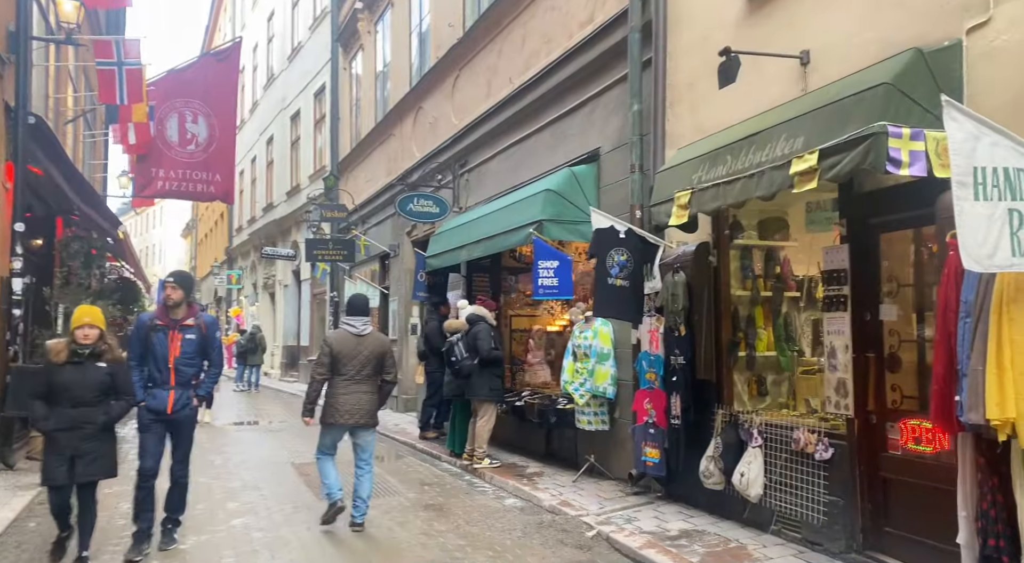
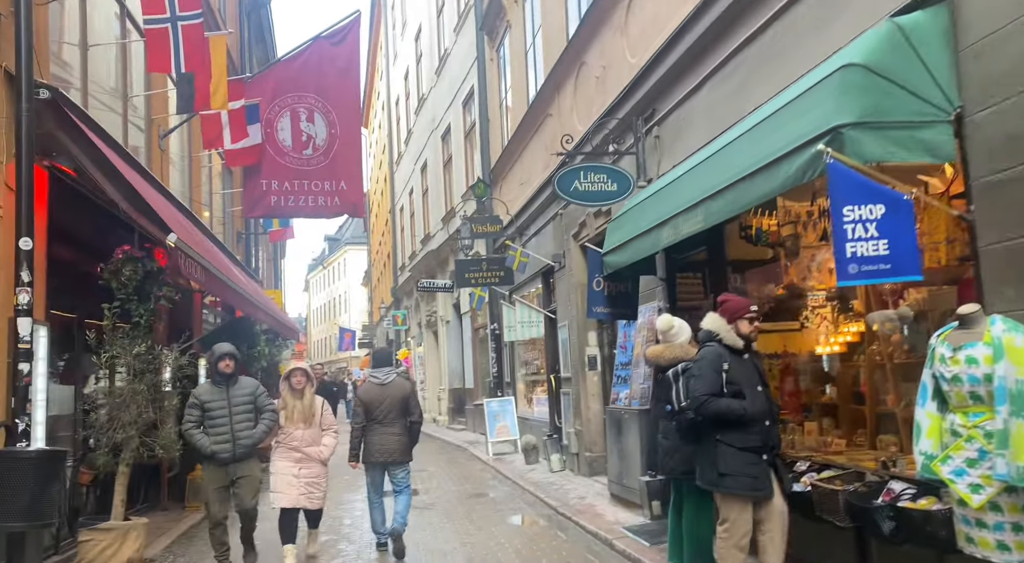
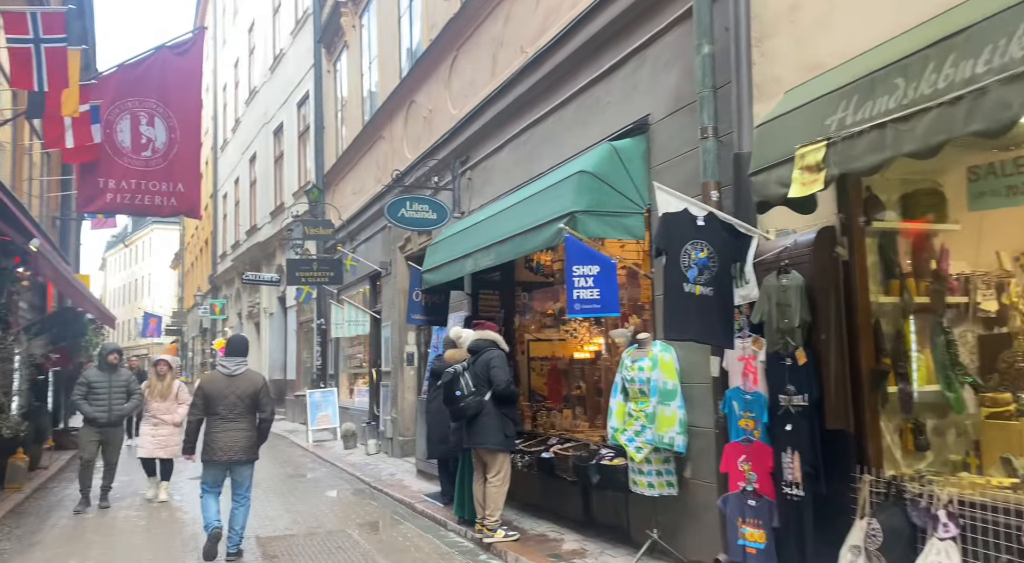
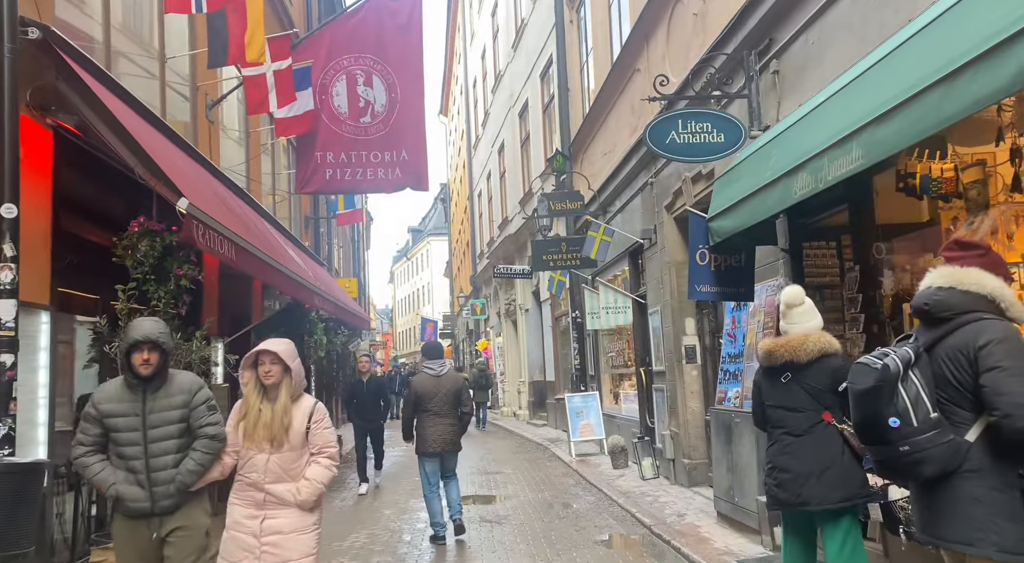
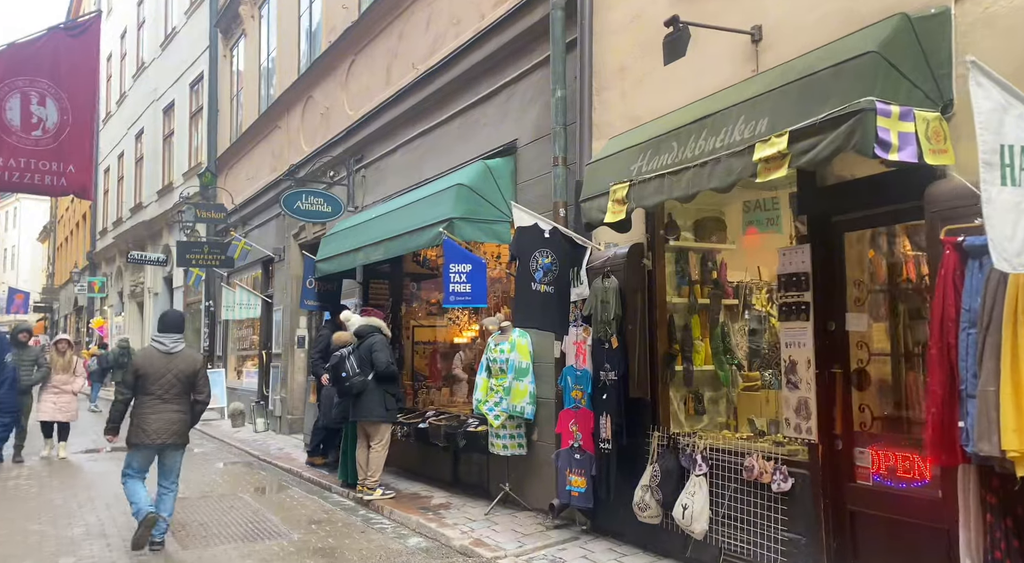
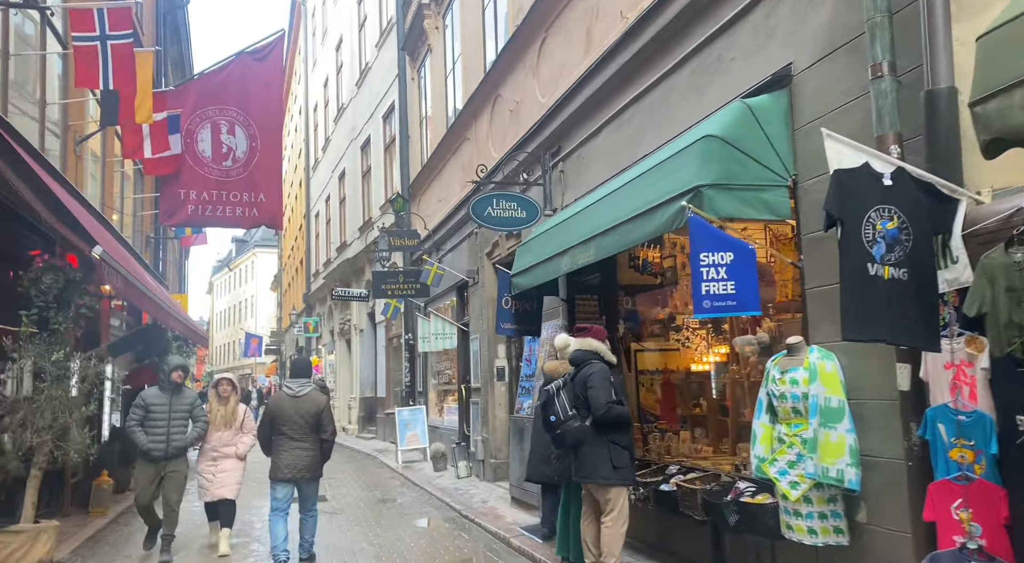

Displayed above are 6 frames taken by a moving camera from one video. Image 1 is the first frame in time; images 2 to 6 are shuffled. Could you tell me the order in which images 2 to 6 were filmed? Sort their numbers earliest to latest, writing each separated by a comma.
5, 3, 6, 2, 4
